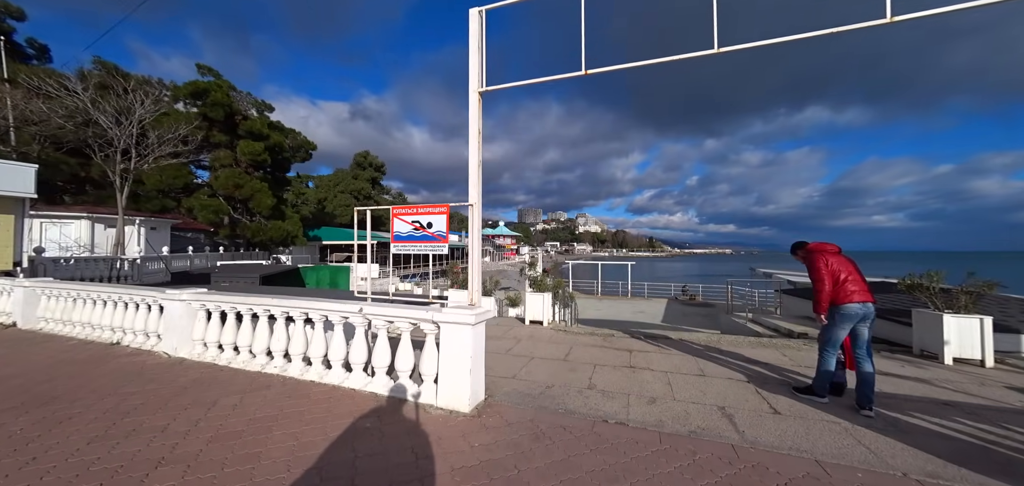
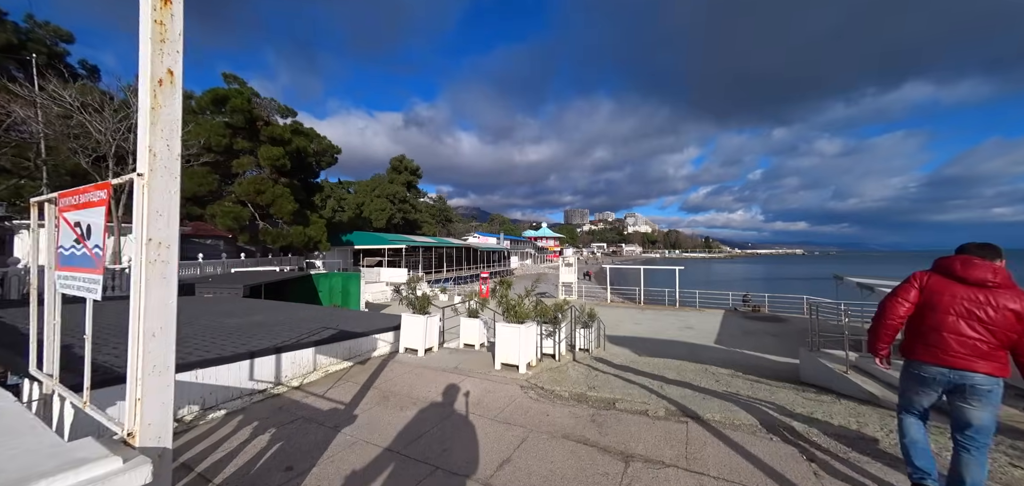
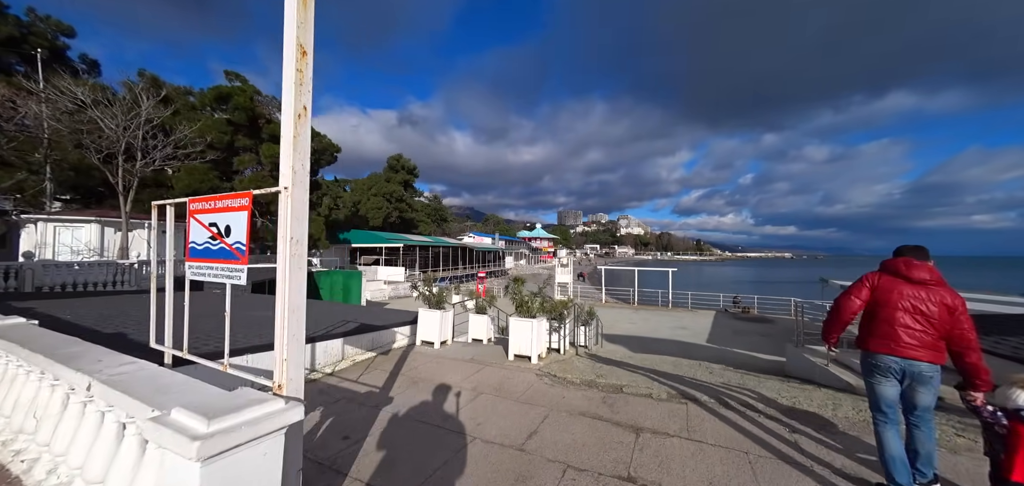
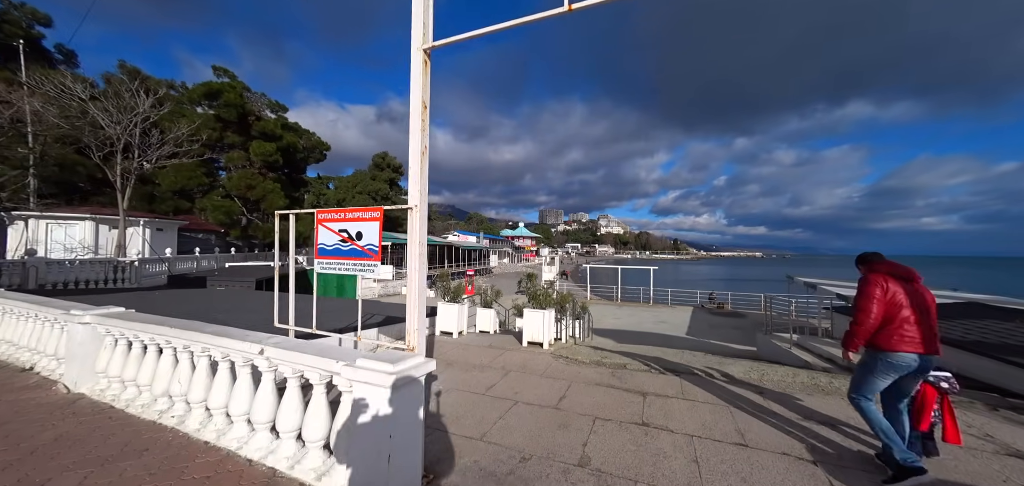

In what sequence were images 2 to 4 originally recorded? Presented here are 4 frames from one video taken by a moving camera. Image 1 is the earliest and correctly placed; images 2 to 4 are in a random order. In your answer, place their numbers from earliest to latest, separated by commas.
4, 3, 2
